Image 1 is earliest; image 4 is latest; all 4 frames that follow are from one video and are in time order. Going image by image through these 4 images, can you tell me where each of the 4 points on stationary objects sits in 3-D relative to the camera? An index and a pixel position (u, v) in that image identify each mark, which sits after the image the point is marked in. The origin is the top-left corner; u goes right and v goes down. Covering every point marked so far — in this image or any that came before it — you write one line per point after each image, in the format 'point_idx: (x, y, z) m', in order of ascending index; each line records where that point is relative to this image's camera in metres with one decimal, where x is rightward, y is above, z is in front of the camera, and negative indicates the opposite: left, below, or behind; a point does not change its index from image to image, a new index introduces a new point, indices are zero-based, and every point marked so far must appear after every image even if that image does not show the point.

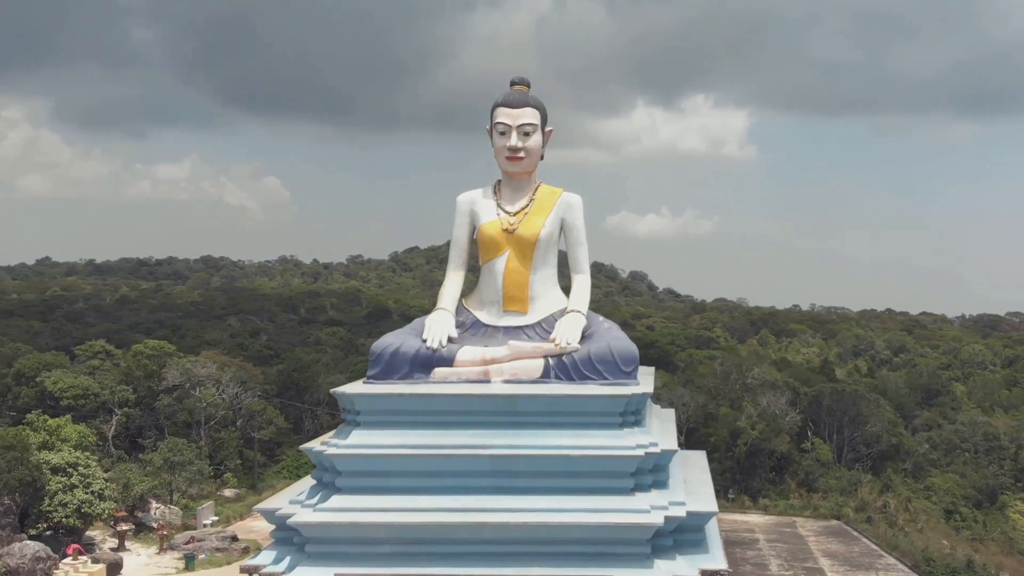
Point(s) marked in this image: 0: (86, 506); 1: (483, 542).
0: (-5.8, -3.0, +13.9) m
1: (-0.2, -3.2, +12.7) m
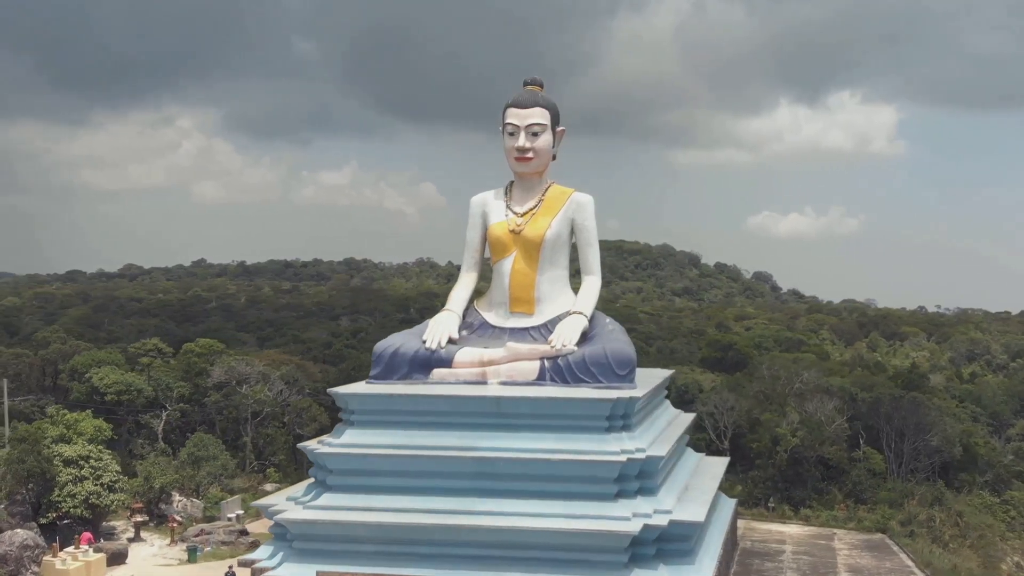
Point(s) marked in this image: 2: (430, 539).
0: (-6.0, -3.0, +14.5) m
1: (-0.5, -3.2, +12.6) m
2: (-0.9, -3.1, +12.7) m
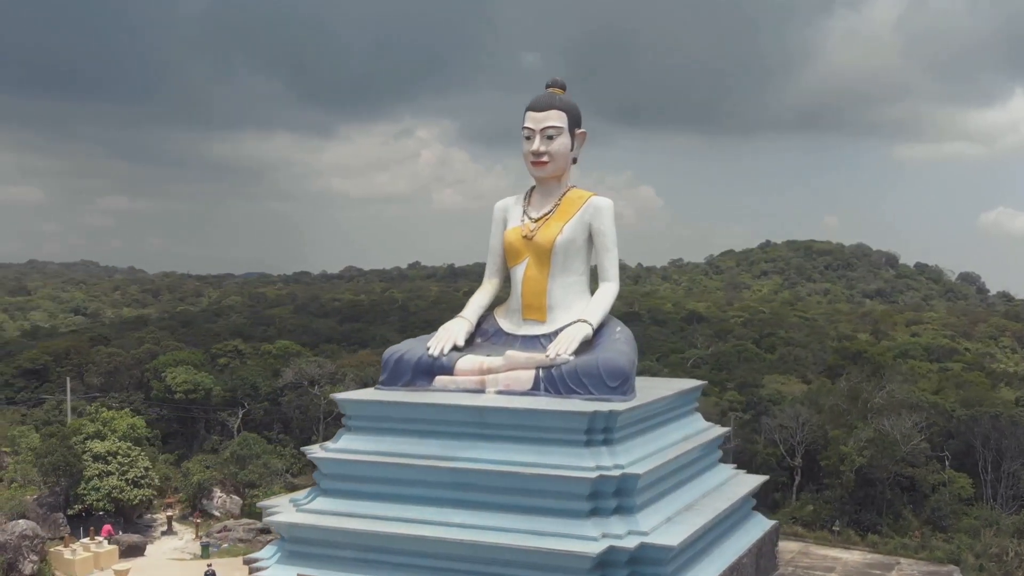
0: (-6.0, -3.1, +15.4) m
1: (-1.0, -3.3, +12.5) m
2: (-1.4, -3.2, +12.6) m
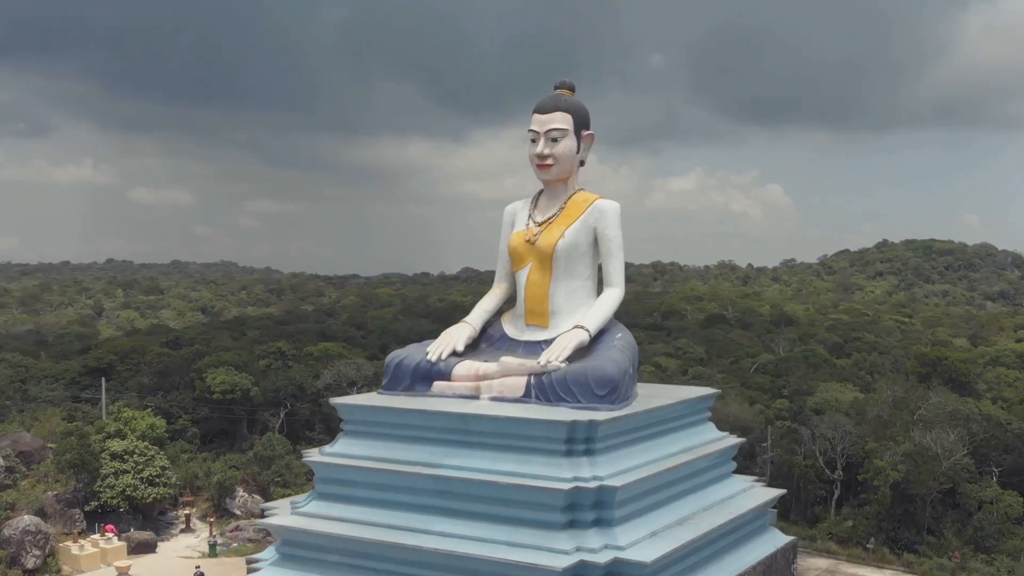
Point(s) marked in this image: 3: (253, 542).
0: (-5.9, -3.1, +15.8) m
1: (-1.3, -3.4, +12.4) m
2: (-1.7, -3.3, +12.6) m
3: (-4.1, -4.0, +16.1) m
